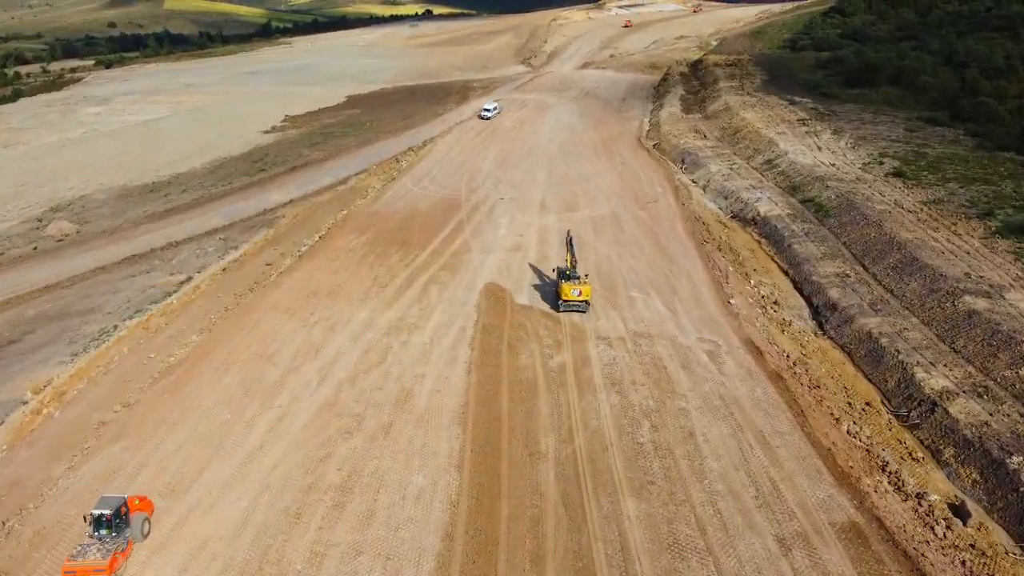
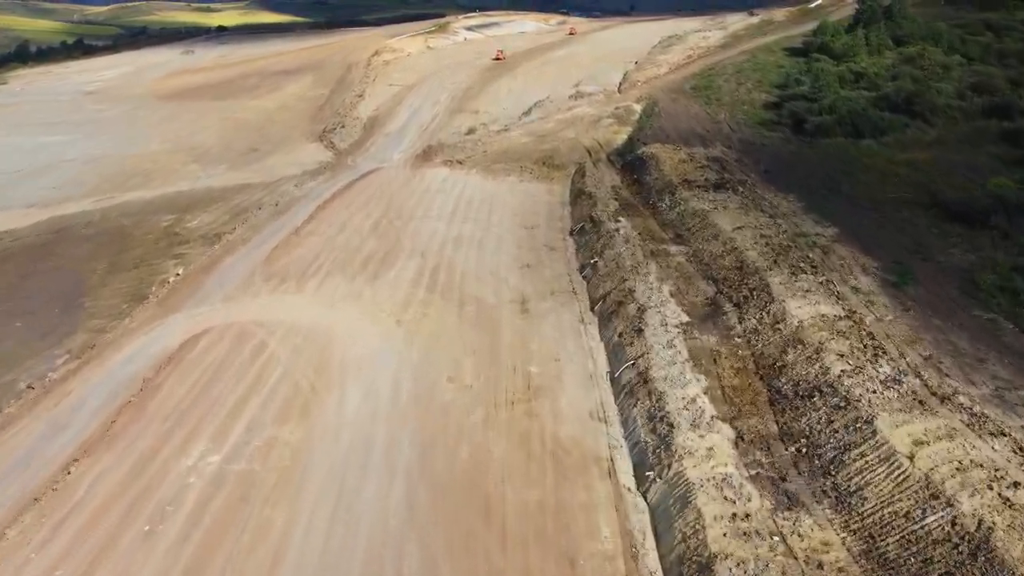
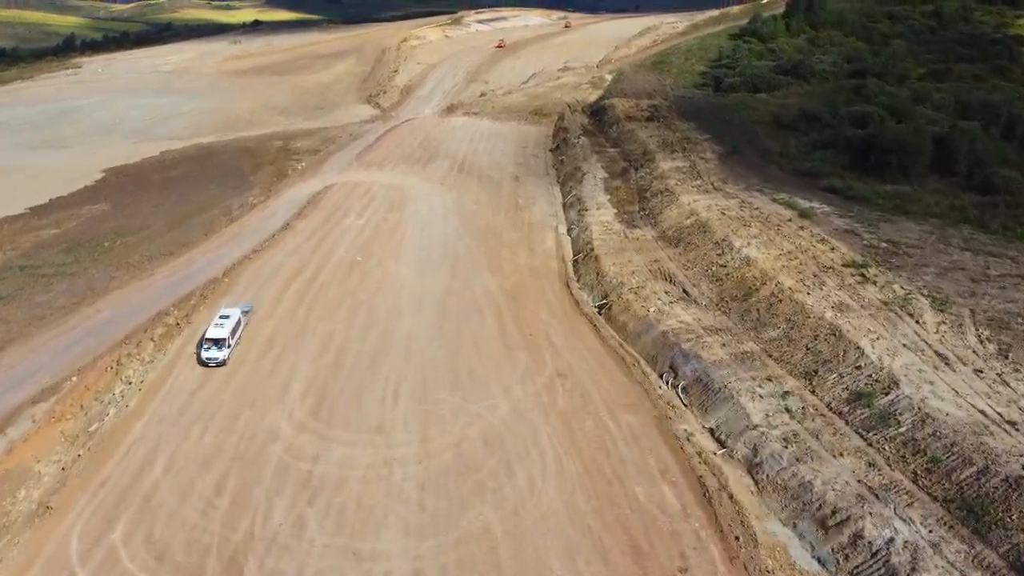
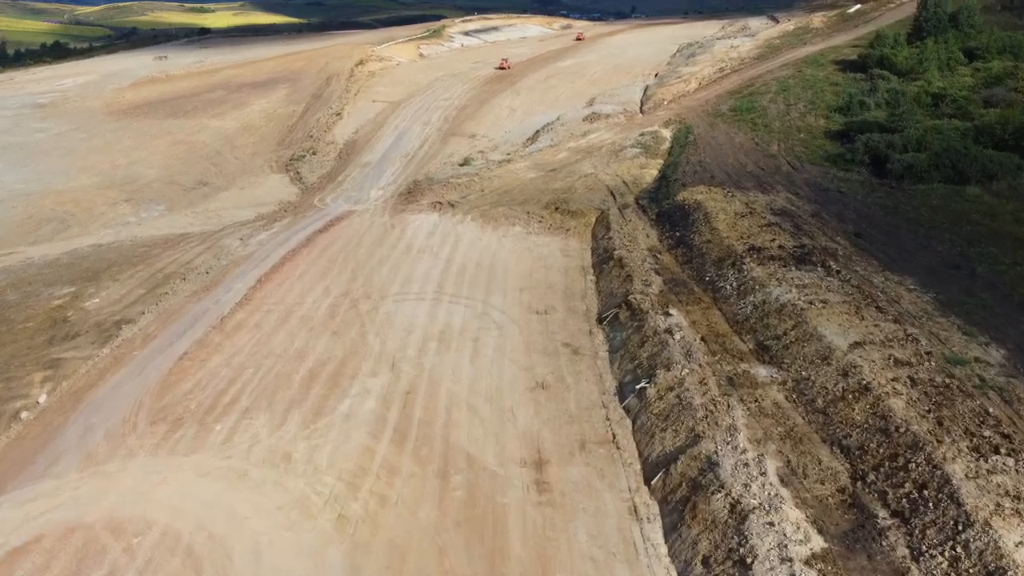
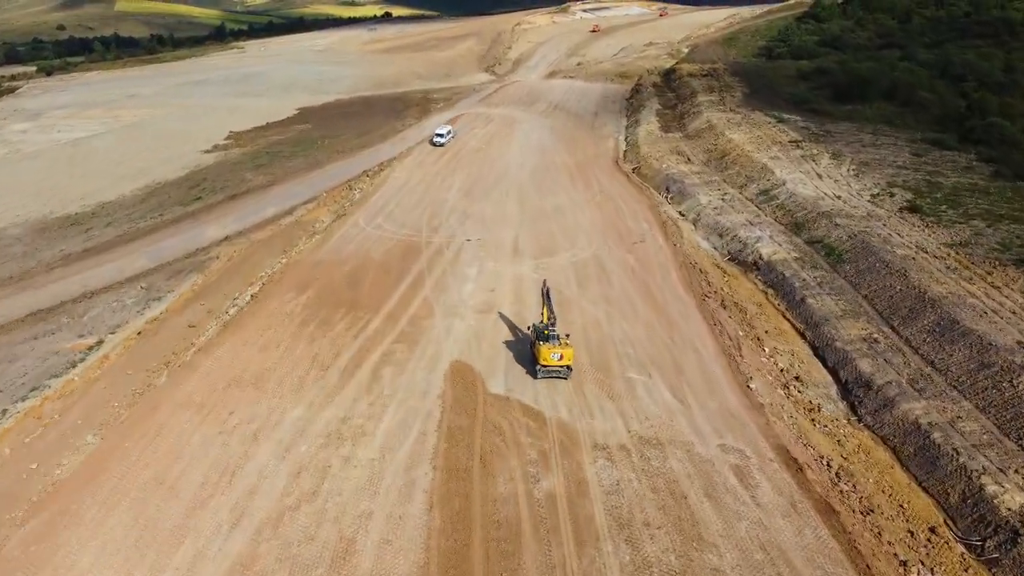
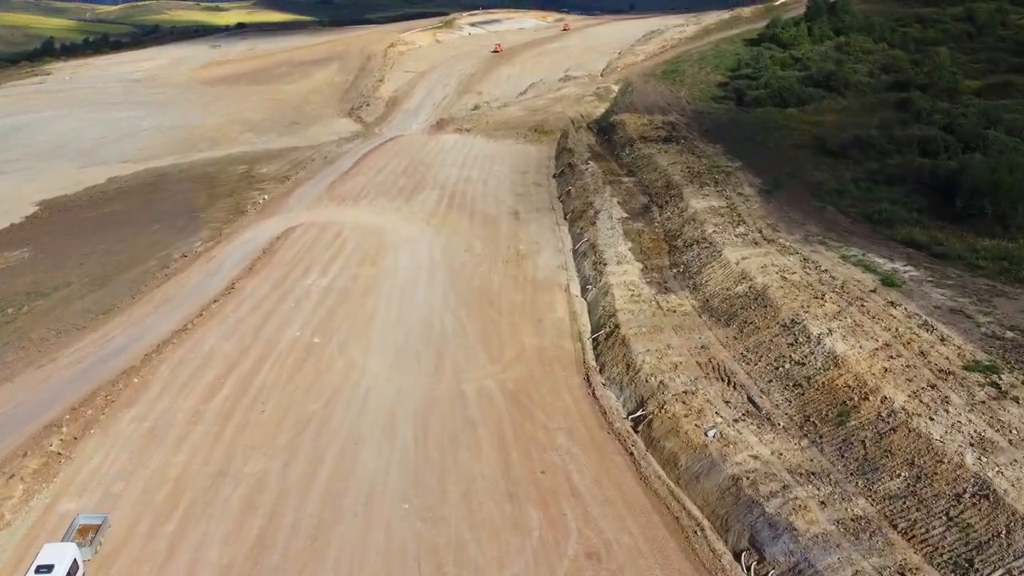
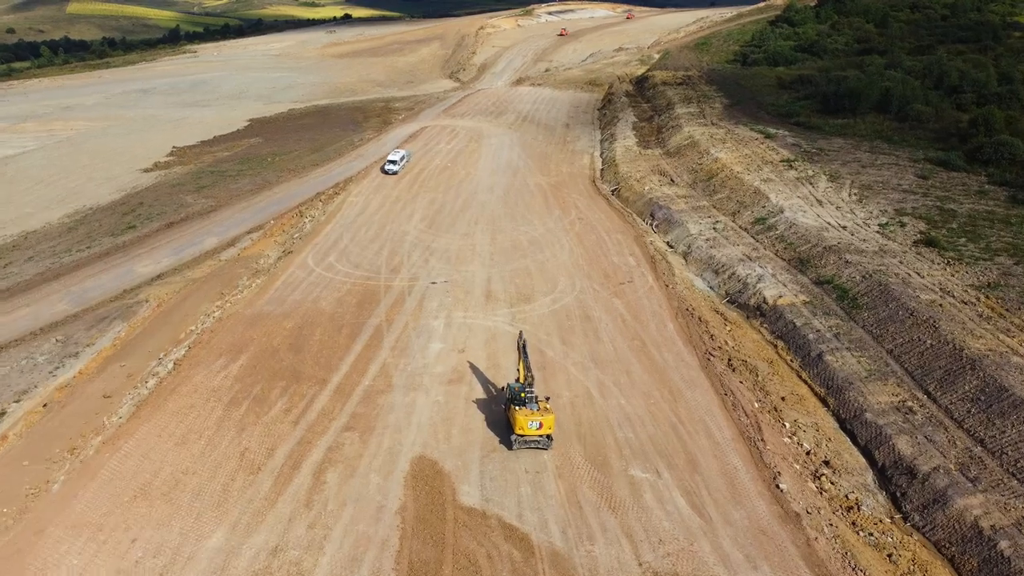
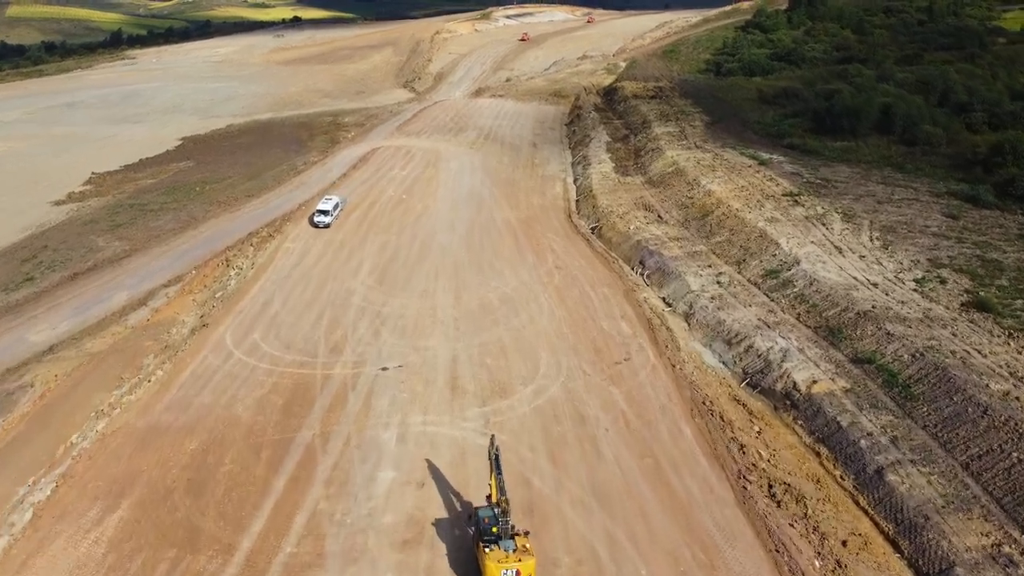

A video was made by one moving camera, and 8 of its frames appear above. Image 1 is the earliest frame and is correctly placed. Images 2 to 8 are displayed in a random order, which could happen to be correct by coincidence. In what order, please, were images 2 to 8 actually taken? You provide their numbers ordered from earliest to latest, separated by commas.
5, 7, 8, 3, 6, 2, 4
